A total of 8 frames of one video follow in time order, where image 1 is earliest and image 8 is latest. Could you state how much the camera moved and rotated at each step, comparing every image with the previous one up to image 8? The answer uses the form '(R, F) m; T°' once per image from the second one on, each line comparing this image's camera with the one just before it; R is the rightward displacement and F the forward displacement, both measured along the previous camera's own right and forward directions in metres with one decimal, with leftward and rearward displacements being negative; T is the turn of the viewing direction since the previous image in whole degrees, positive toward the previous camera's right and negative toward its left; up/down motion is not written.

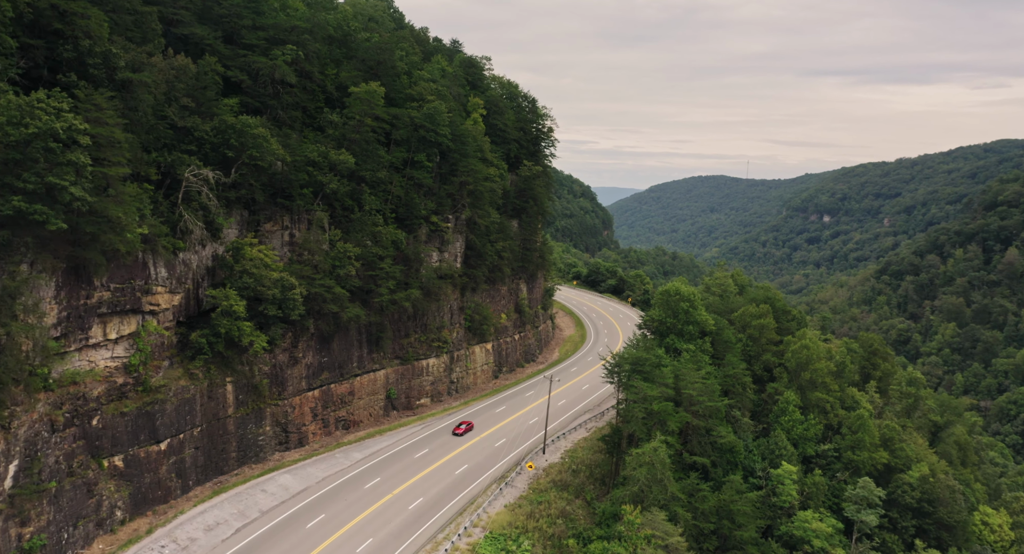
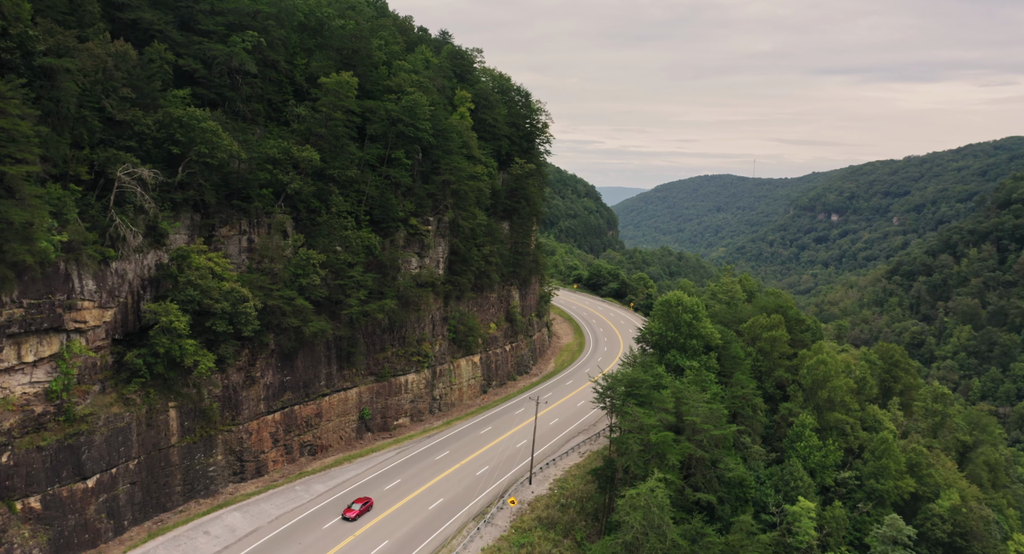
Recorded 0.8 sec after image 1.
(+1.4, +4.9) m; 0°
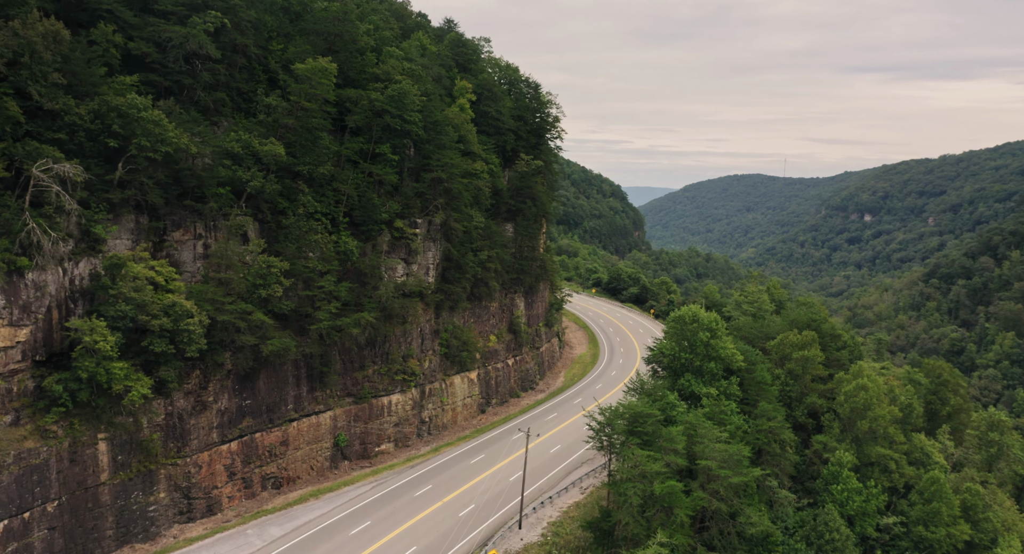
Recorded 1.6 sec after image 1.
(+1.9, +5.6) m; -2°
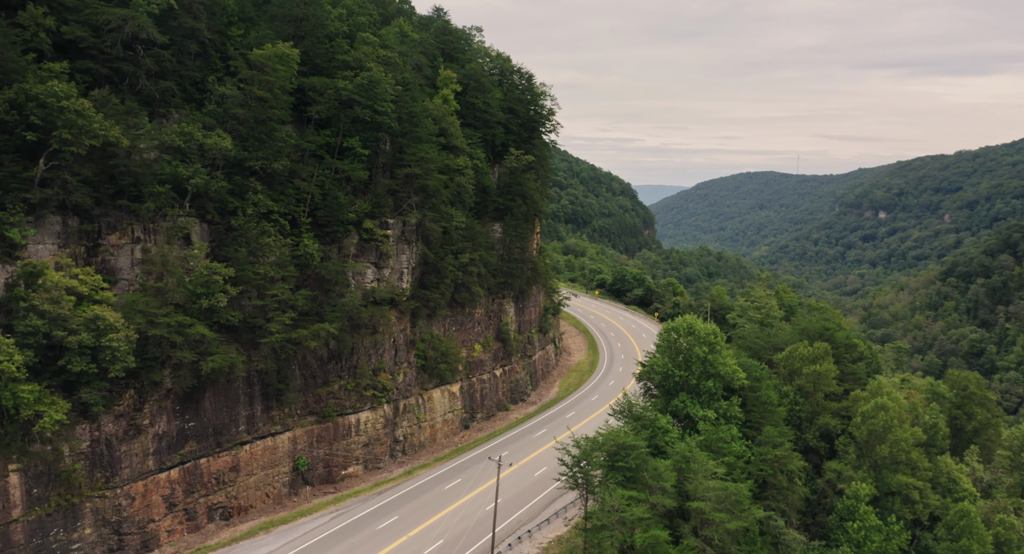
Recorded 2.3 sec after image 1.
(+1.7, +4.2) m; -1°
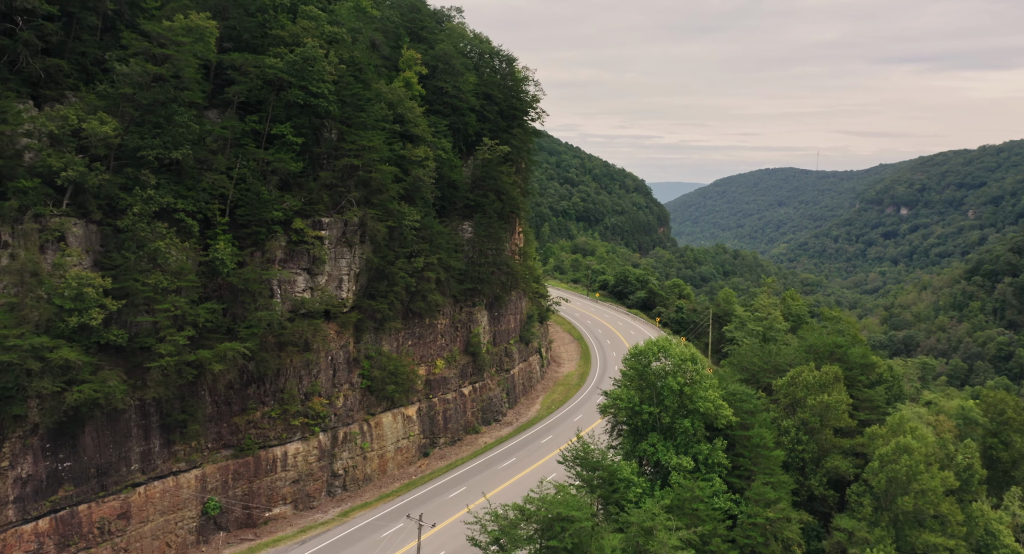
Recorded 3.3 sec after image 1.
(+3.0, +6.2) m; -1°
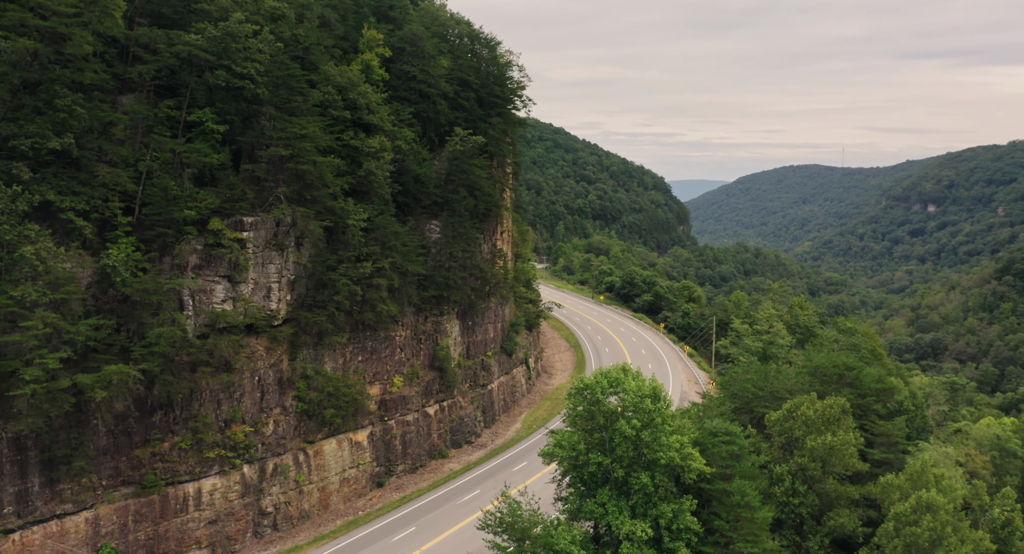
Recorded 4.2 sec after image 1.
(+2.9, +5.3) m; -2°
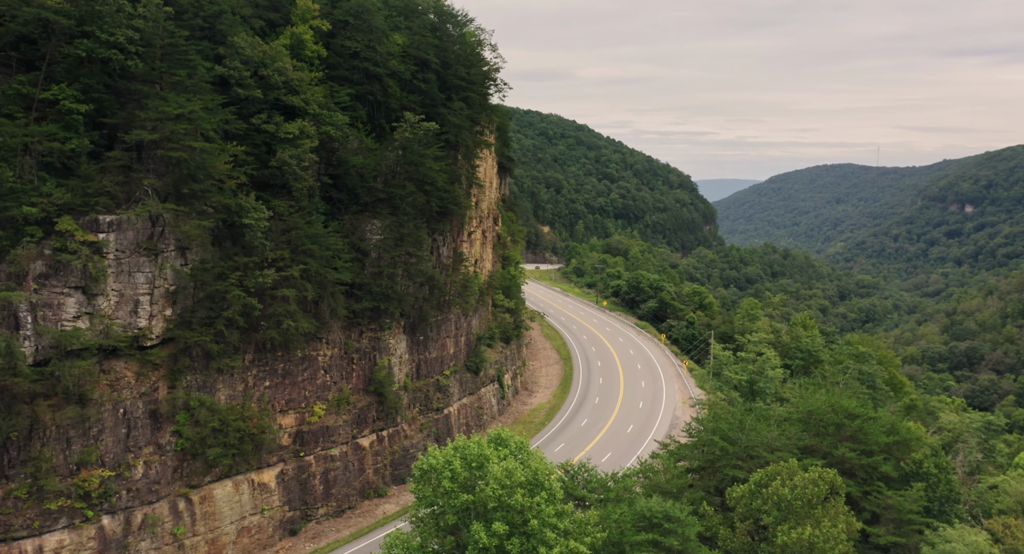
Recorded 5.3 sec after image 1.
(+3.7, +6.4) m; -2°
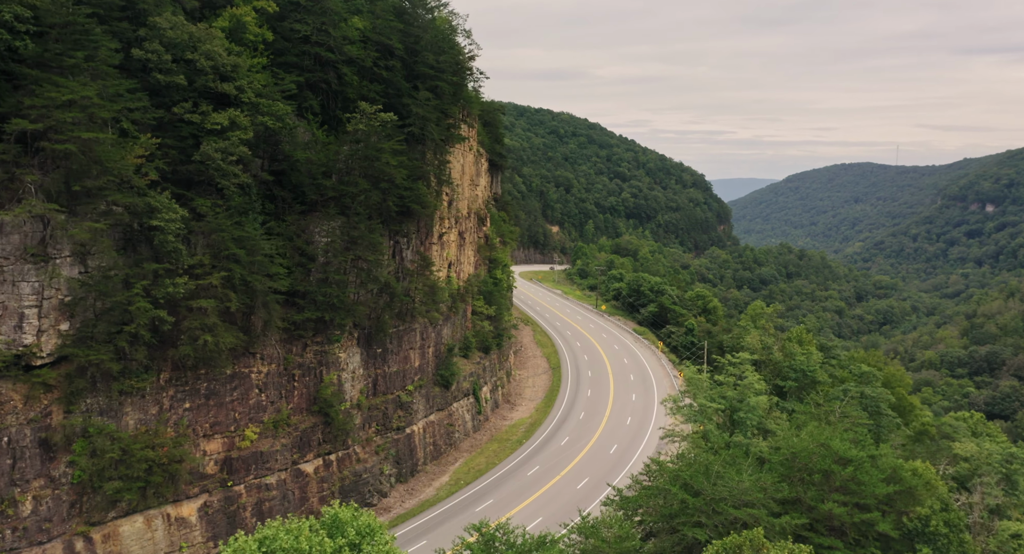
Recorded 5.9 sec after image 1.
(+2.3, +3.8) m; -1°
